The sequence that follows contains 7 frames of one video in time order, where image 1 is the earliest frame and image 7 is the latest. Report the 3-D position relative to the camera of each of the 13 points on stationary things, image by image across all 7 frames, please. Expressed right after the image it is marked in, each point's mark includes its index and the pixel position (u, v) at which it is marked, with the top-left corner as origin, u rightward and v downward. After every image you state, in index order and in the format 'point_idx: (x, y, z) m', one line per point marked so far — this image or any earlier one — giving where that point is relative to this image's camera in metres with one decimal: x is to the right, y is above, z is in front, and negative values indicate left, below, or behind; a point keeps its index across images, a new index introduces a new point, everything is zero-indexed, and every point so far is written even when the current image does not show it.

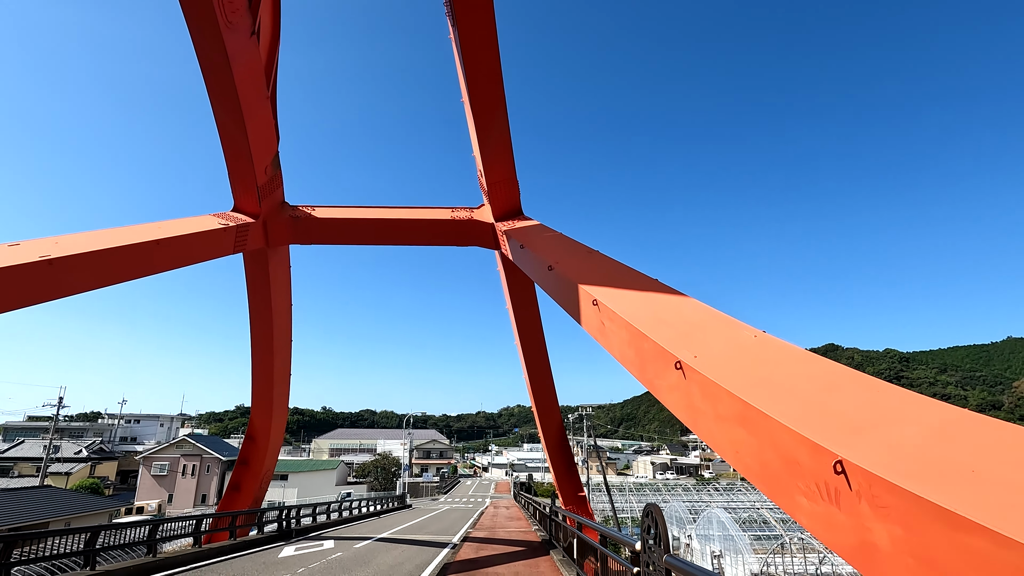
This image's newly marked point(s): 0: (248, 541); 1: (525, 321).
0: (-5.1, -4.9, +9.6) m
1: (+0.3, -0.6, +9.6) m
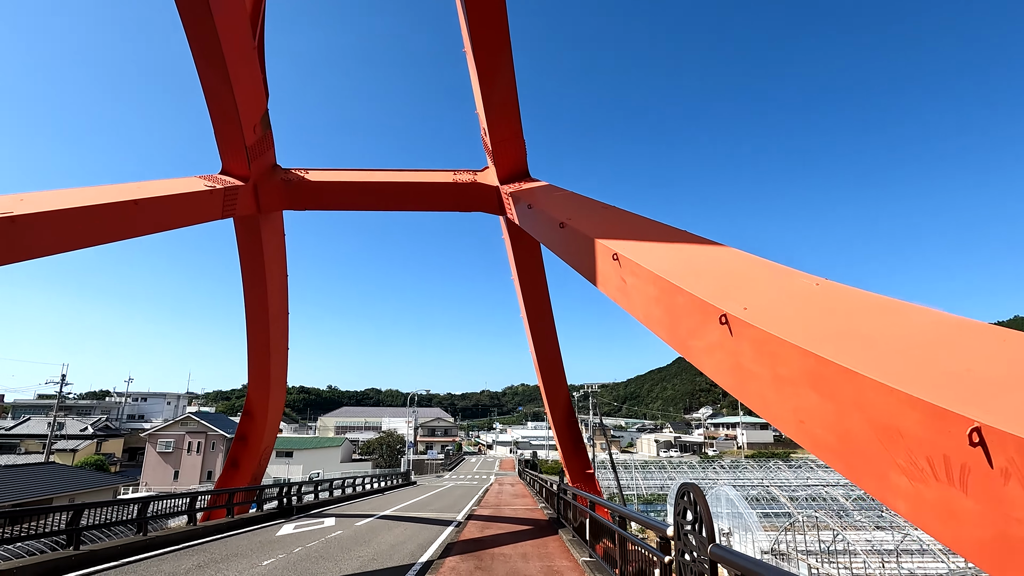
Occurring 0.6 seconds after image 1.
0: (-5.0, -4.3, +9.3) m
1: (+0.4, -0.1, +9.2) m
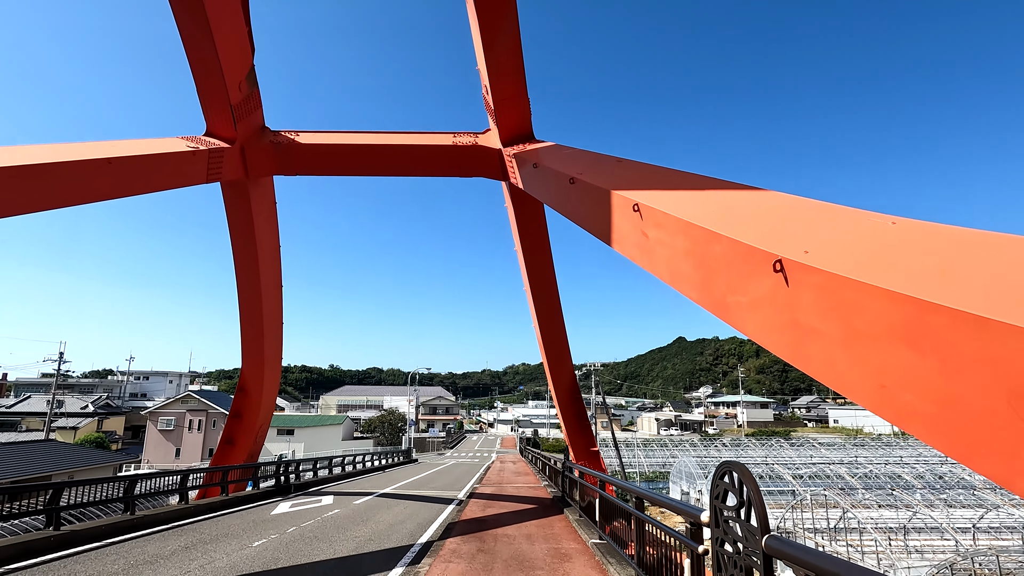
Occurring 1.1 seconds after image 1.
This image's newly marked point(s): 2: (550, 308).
0: (-4.9, -3.8, +9.1) m
1: (+0.4, +0.4, +8.7) m
2: (+0.7, -0.4, +9.1) m
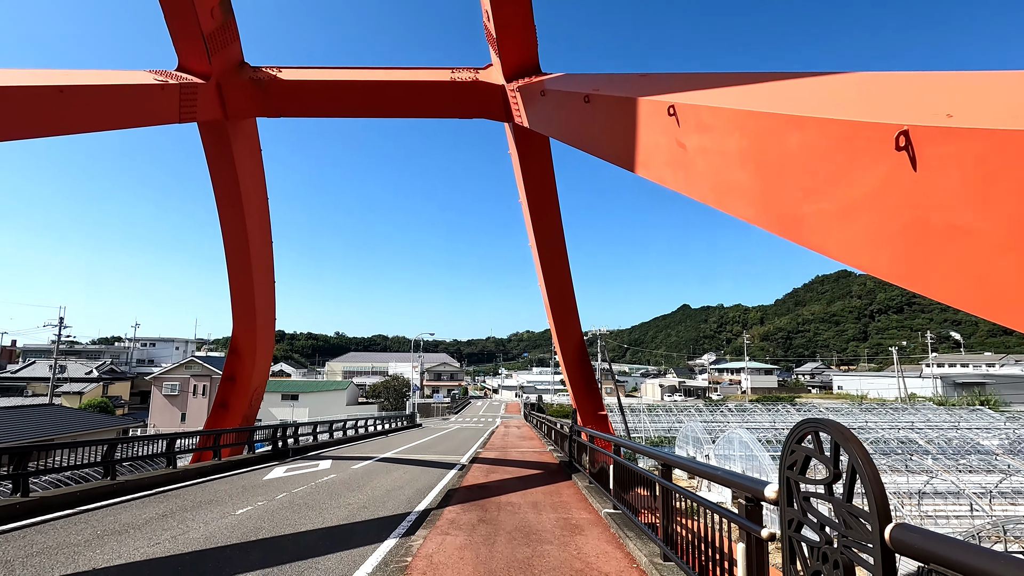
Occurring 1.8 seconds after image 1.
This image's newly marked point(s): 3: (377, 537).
0: (-4.8, -3.0, +8.7) m
1: (+0.5, +1.2, +8.1) m
2: (+0.8, +0.4, +8.5) m
3: (-1.1, -2.1, +4.2) m
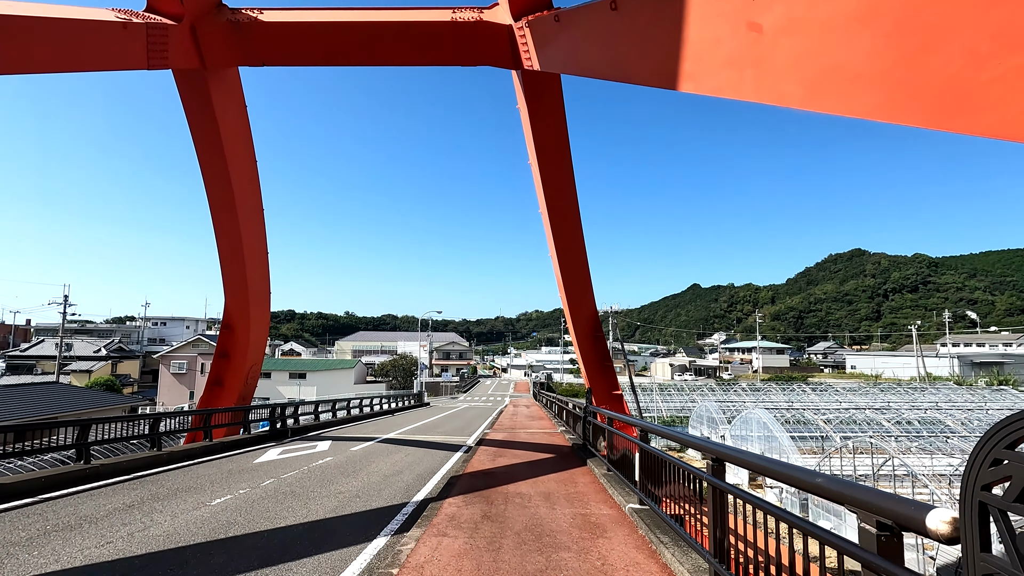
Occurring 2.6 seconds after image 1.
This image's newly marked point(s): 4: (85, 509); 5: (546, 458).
0: (-4.7, -2.5, +8.3) m
1: (+0.6, +1.6, +7.4) m
2: (+0.9, +0.8, +7.8) m
3: (-1.1, -1.8, +3.6) m
4: (-3.5, -1.8, +4.1) m
5: (+0.4, -2.2, +6.5) m
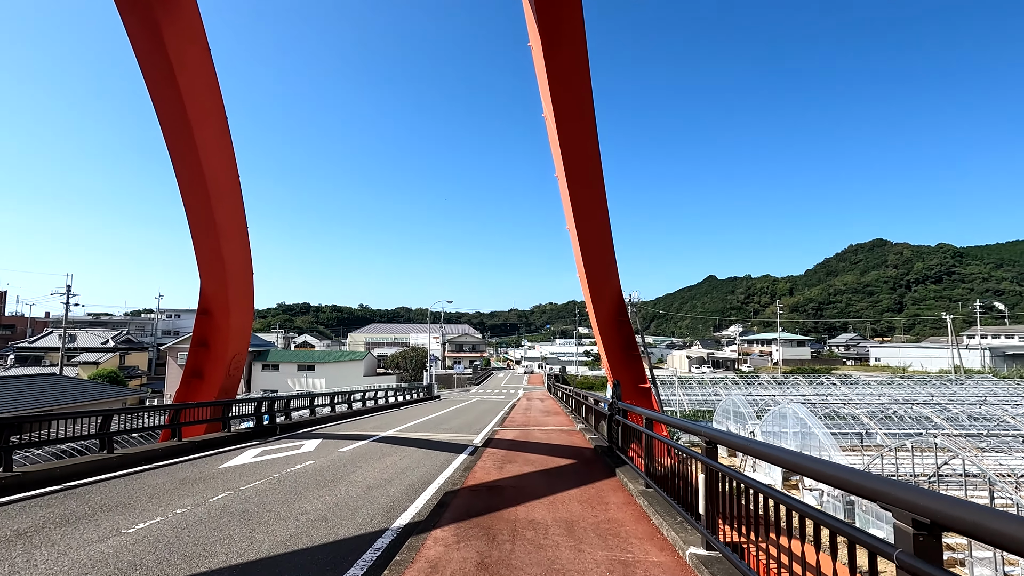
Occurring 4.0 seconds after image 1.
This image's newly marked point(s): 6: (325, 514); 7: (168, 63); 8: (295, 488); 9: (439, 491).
0: (-4.5, -2.2, +7.3) m
1: (+0.8, +1.9, +6.2) m
2: (+1.0, +1.2, +6.7) m
3: (-1.0, -1.5, +2.5) m
4: (-3.5, -1.6, +3.1) m
5: (+0.6, -1.9, +5.4) m
6: (-1.4, -1.8, +3.9) m
7: (-4.0, +2.6, +5.9) m
8: (-2.1, -1.9, +4.8) m
9: (-0.6, -1.8, +4.4) m
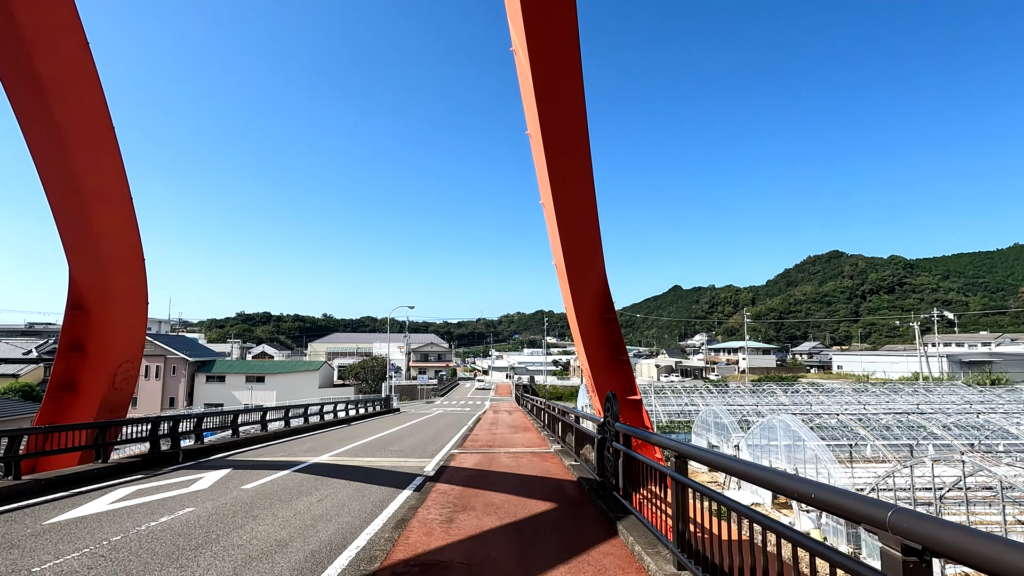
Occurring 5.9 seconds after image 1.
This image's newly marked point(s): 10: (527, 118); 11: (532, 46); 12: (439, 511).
0: (-4.9, -2.1, +5.5) m
1: (+0.4, +2.1, +4.8) m
2: (+0.6, +1.3, +5.3) m
3: (-1.2, -1.3, +1.0) m
4: (-3.6, -1.3, +1.4) m
5: (+0.2, -1.7, +3.9) m
6: (-1.7, -1.5, +2.3) m
7: (-4.4, +2.8, +4.2) m
8: (-2.4, -1.7, +3.1) m
9: (-0.9, -1.6, +2.8) m
10: (+0.1, +1.9, +5.4) m
11: (+0.2, +2.4, +4.5) m
12: (-0.6, -1.7, +3.9) m
